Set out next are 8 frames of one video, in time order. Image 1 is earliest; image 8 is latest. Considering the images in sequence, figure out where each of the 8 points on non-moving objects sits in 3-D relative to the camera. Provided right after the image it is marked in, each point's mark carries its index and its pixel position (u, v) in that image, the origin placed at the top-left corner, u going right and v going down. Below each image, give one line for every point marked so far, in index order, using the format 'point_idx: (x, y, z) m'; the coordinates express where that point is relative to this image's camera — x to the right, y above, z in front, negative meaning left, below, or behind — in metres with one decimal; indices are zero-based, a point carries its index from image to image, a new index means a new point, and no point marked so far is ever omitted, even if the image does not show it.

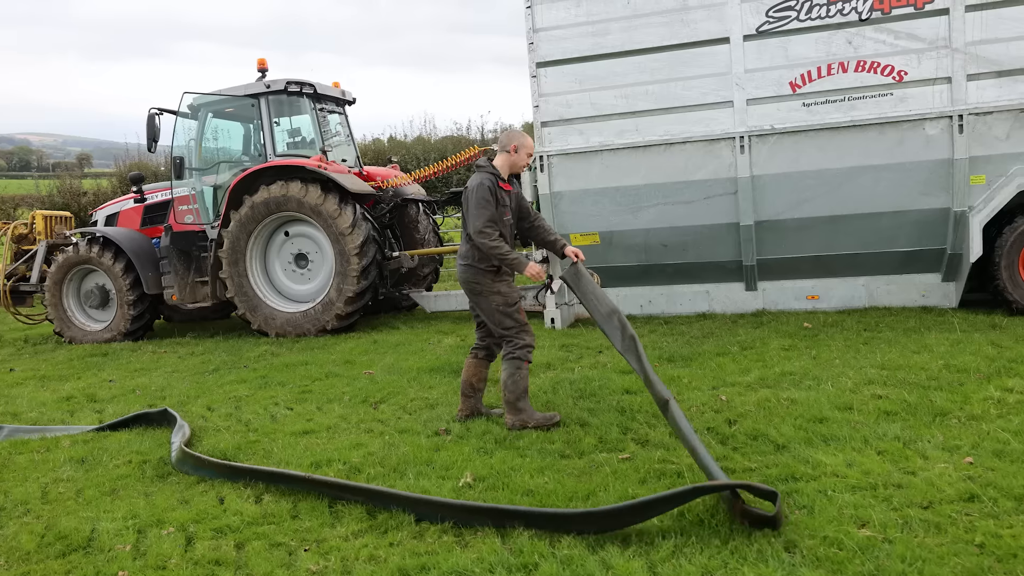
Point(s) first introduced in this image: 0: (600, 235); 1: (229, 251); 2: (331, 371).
0: (+0.6, +0.4, +5.8) m
1: (-2.2, +0.3, +6.5) m
2: (-1.1, -0.5, +4.9) m
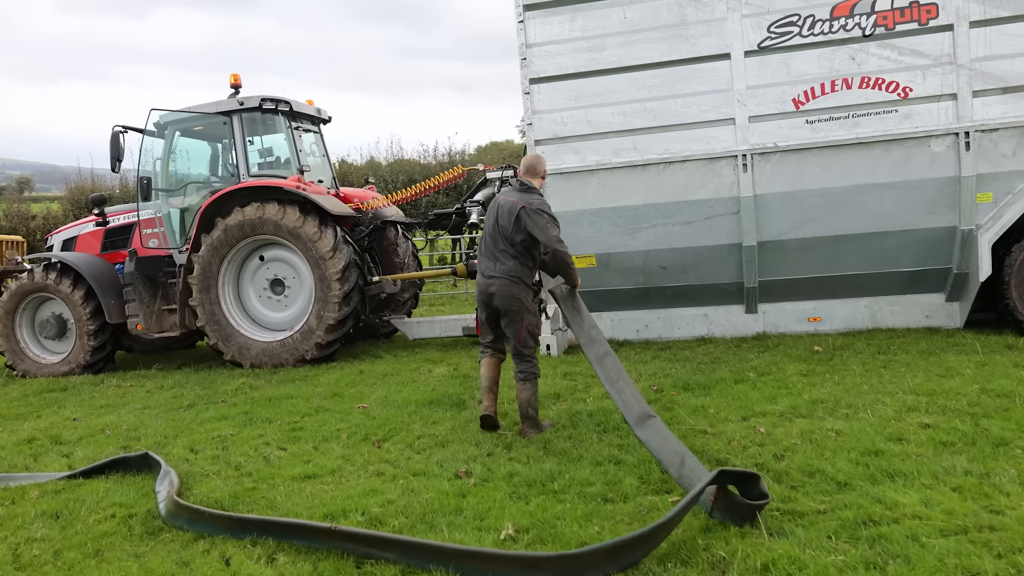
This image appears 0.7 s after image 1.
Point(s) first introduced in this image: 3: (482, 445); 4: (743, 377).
0: (+0.6, +0.2, +5.6) m
1: (-2.3, +0.1, +6.1) m
2: (-1.1, -0.7, +4.6) m
3: (-0.1, -0.7, +3.5) m
4: (+1.2, -0.5, +4.4) m
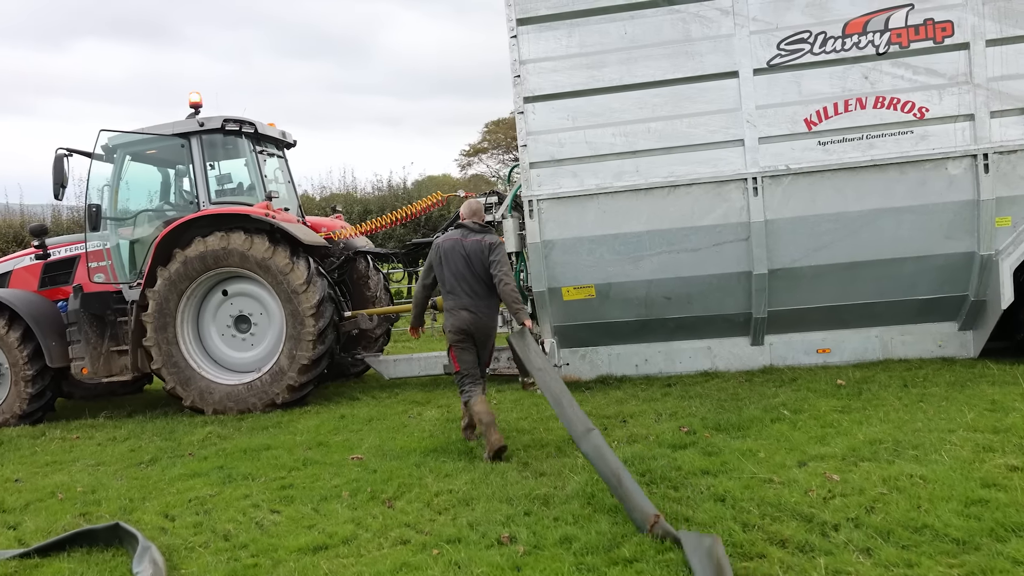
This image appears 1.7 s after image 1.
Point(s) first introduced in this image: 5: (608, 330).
0: (+0.5, 0.0, +5.2) m
1: (-2.4, -0.2, +5.5) m
2: (-1.0, -0.8, +4.1) m
3: (0.0, -0.8, +3.0) m
4: (+1.3, -0.6, +4.0) m
5: (+0.6, -0.3, +5.4) m
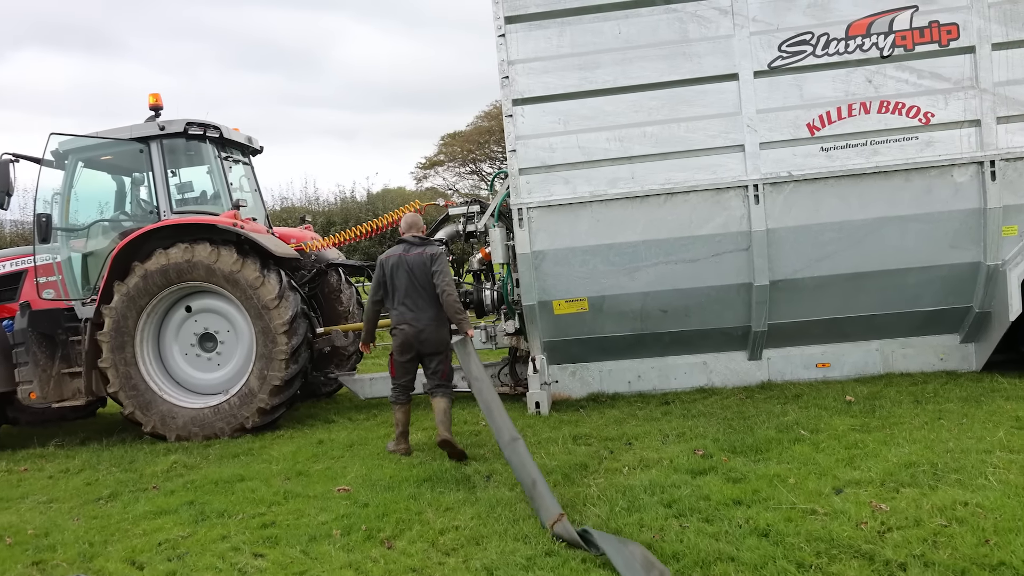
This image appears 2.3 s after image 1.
0: (+0.5, -0.1, +4.9) m
1: (-2.5, -0.3, +5.1) m
2: (-1.0, -0.9, +3.7) m
3: (+0.1, -0.8, +2.7) m
4: (+1.3, -0.7, +3.8) m
5: (+0.6, -0.4, +5.1) m
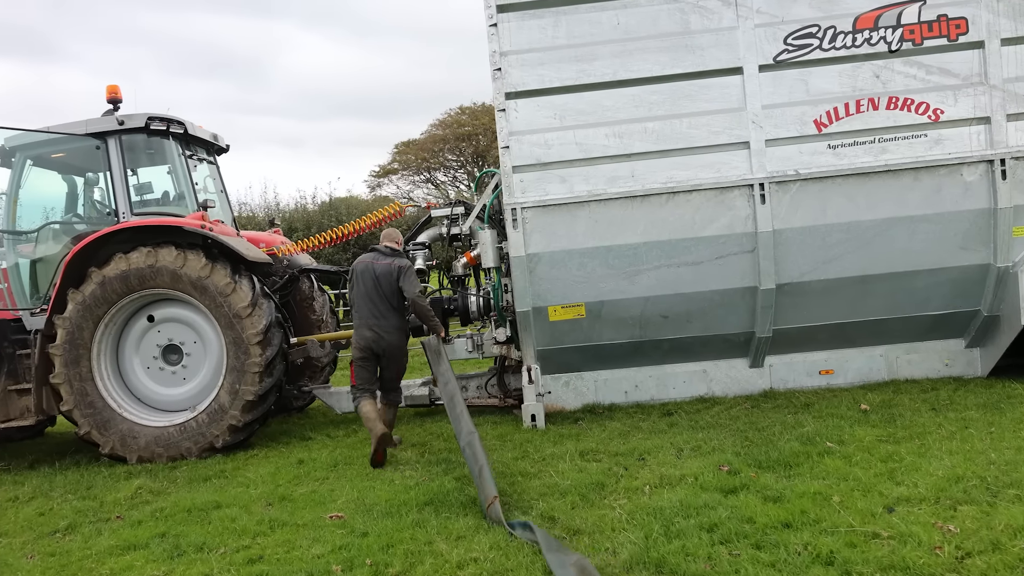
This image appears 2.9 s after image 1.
0: (+0.4, -0.1, +4.7) m
1: (-2.5, -0.3, +4.6) m
2: (-1.0, -0.9, +3.3) m
3: (+0.2, -0.8, +2.4) m
4: (+1.3, -0.7, +3.5) m
5: (+0.5, -0.4, +4.9) m
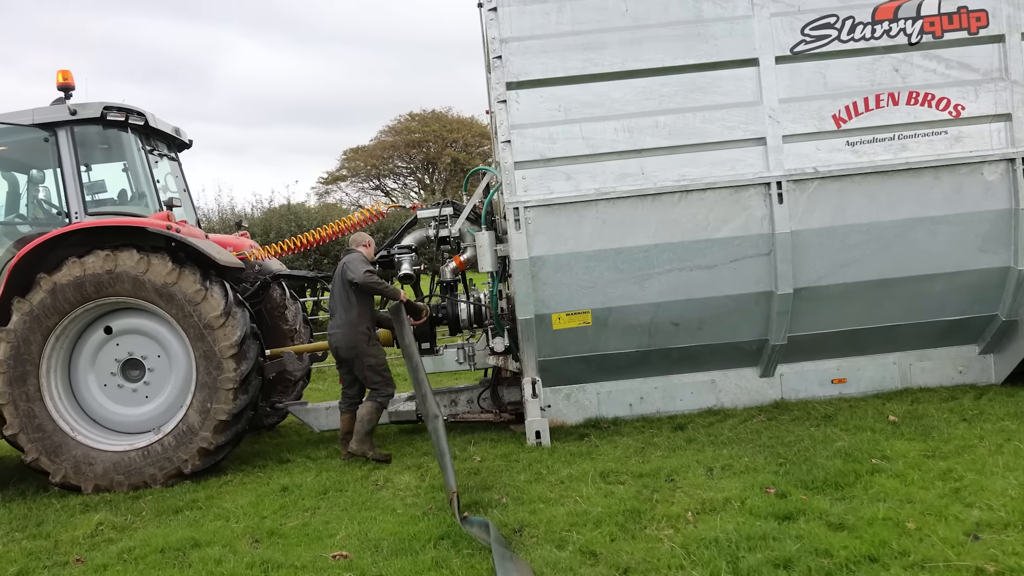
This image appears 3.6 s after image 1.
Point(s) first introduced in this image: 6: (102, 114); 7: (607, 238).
0: (+0.4, -0.1, +4.3) m
1: (-2.5, -0.4, +4.1) m
2: (-0.9, -0.9, +2.9) m
3: (+0.3, -0.9, +2.1) m
4: (+1.4, -0.7, +3.3) m
5: (+0.5, -0.4, +4.5) m
6: (-2.3, +1.0, +4.6) m
7: (+0.5, +0.3, +4.2) m
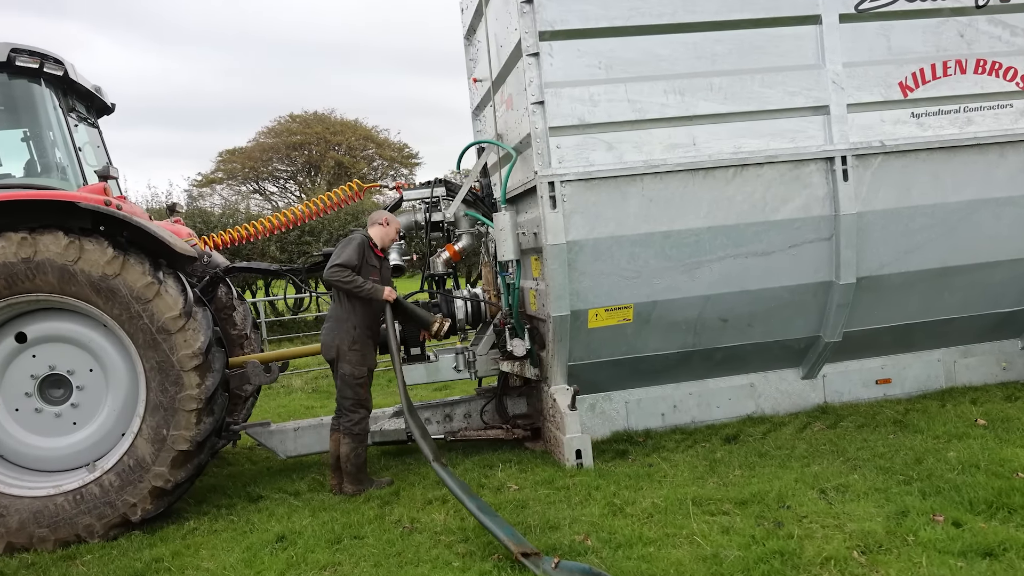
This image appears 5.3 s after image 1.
0: (+0.6, -0.1, +3.7) m
1: (-2.3, -0.3, +3.0) m
2: (-0.5, -0.9, +2.1) m
3: (+0.8, -0.8, +1.4) m
4: (+1.7, -0.6, +2.8) m
5: (+0.6, -0.4, +3.9) m
6: (-2.2, +1.0, +3.6) m
7: (+0.6, +0.3, +3.6) m
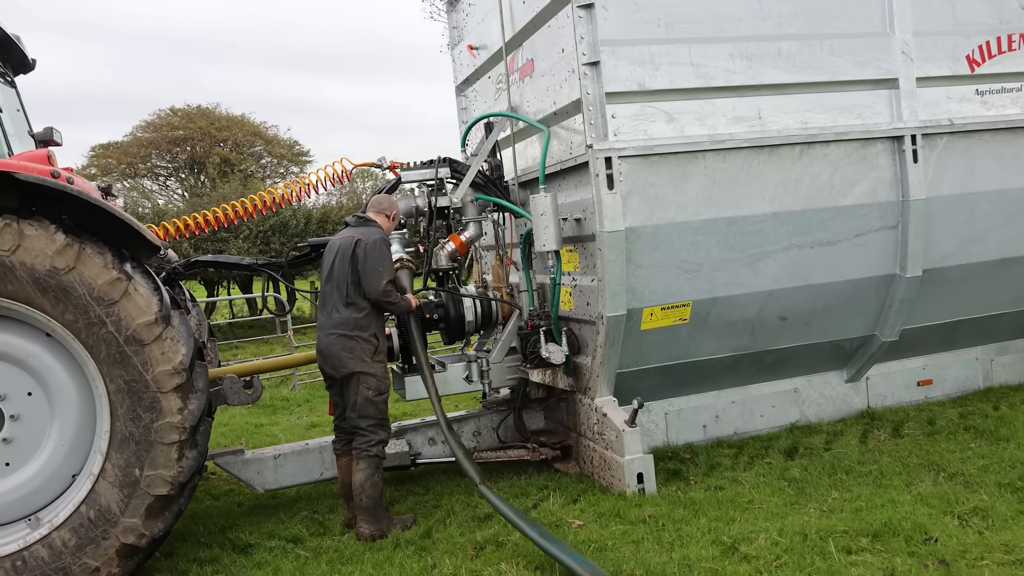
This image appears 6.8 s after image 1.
0: (+0.7, -0.1, +3.2) m
1: (-2.0, -0.3, +2.2) m
2: (-0.1, -0.9, +1.5) m
3: (+1.2, -0.8, +1.0) m
4: (+1.9, -0.6, +2.4) m
5: (+0.7, -0.4, +3.4) m
6: (-2.0, +1.0, +2.7) m
7: (+0.8, +0.3, +3.1) m
